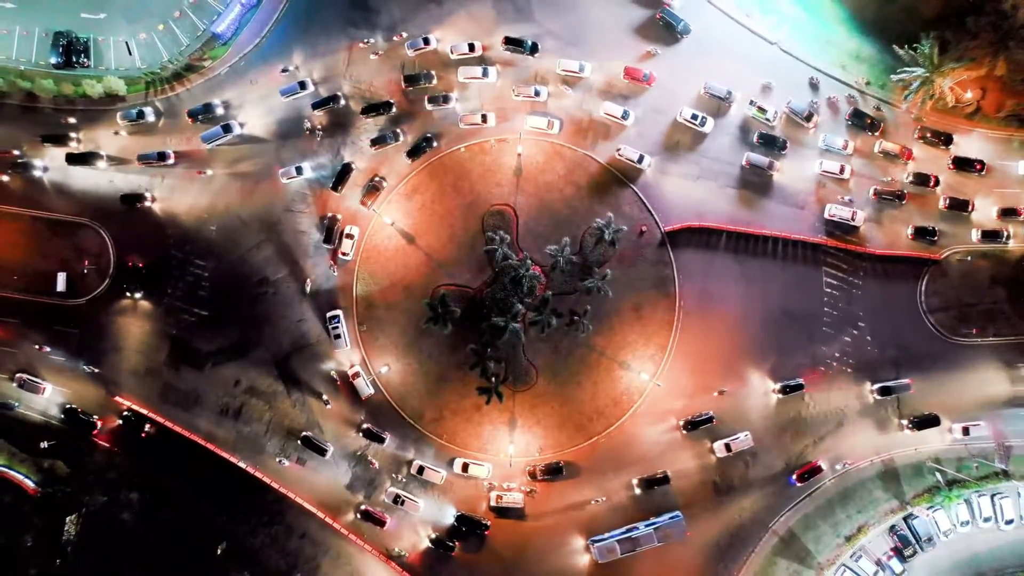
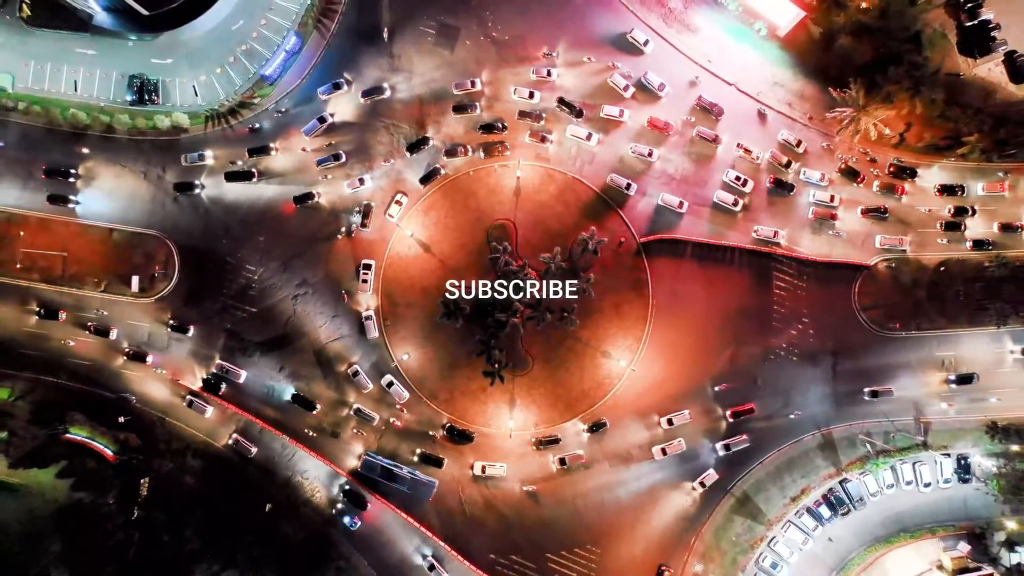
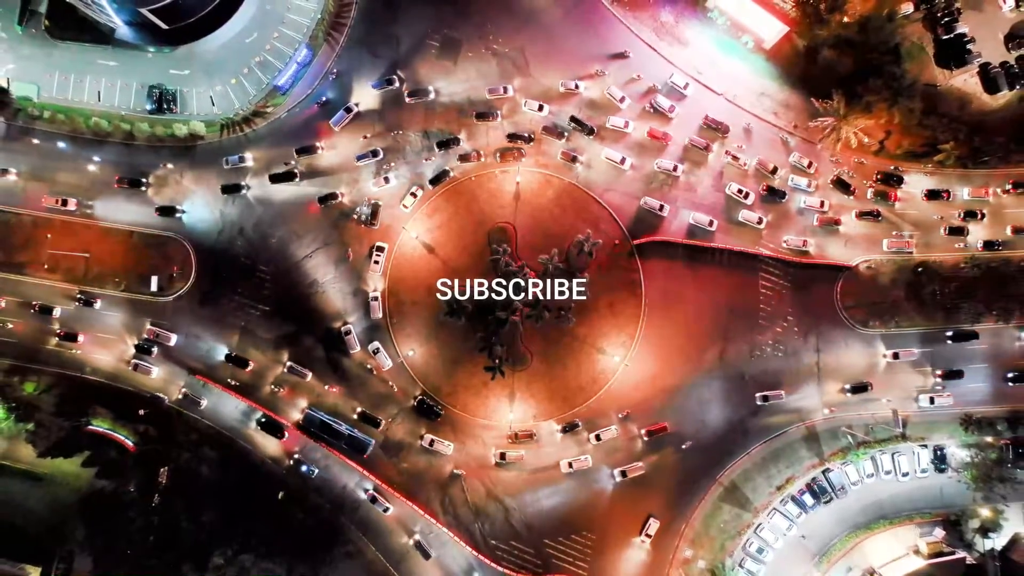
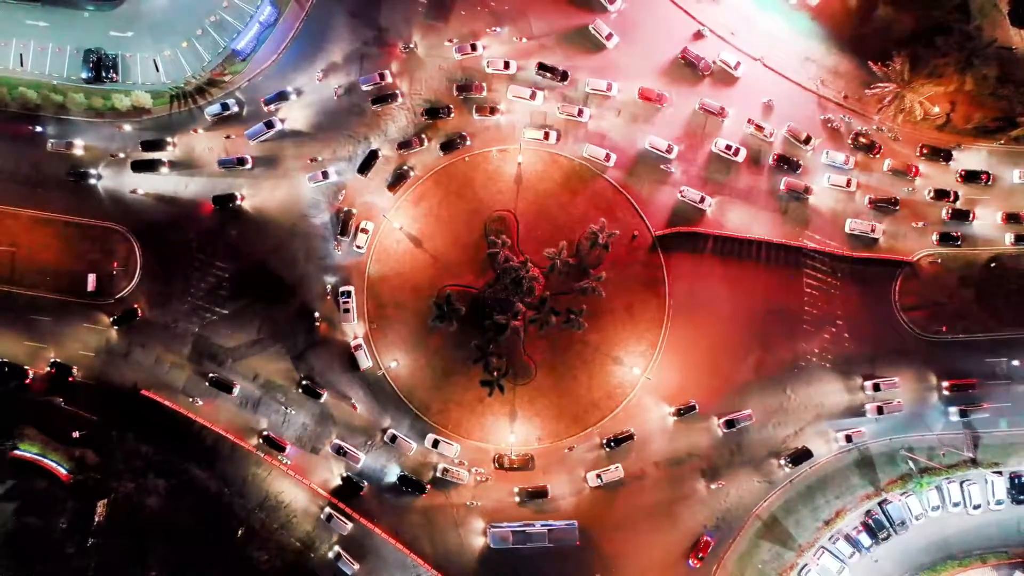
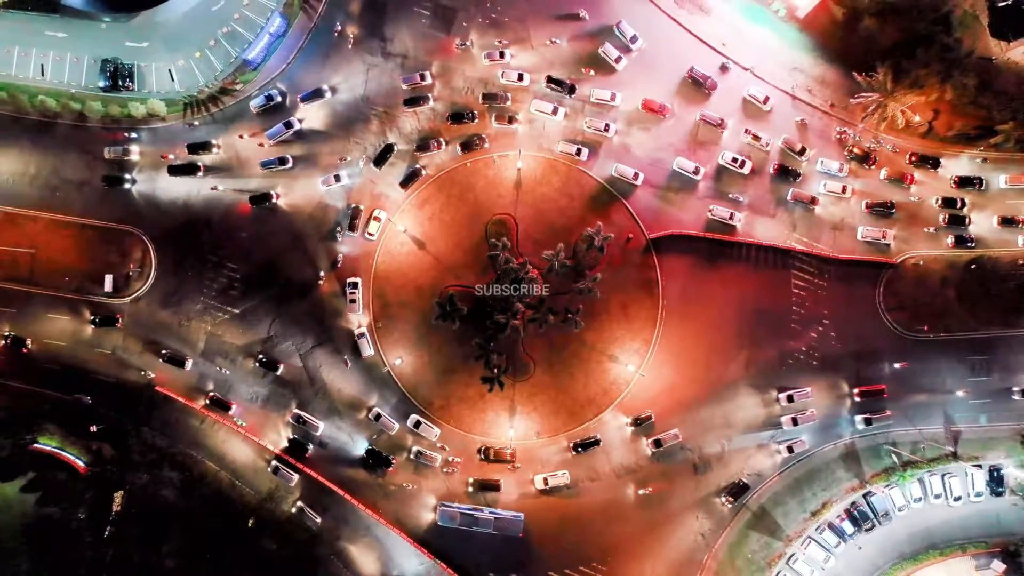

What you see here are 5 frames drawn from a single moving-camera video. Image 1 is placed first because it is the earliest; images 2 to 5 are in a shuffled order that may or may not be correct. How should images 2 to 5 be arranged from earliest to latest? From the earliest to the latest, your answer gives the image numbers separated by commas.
4, 5, 2, 3
